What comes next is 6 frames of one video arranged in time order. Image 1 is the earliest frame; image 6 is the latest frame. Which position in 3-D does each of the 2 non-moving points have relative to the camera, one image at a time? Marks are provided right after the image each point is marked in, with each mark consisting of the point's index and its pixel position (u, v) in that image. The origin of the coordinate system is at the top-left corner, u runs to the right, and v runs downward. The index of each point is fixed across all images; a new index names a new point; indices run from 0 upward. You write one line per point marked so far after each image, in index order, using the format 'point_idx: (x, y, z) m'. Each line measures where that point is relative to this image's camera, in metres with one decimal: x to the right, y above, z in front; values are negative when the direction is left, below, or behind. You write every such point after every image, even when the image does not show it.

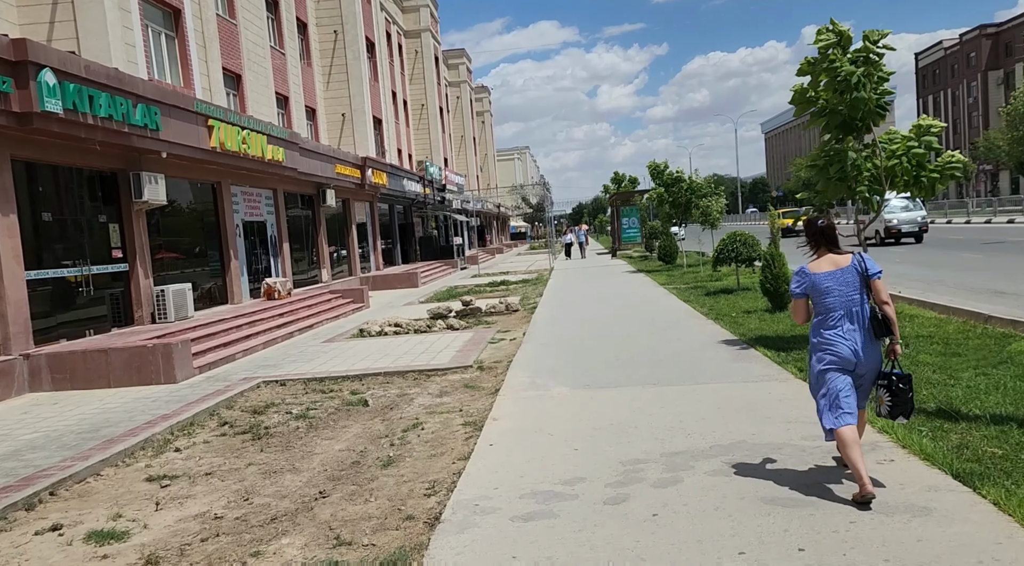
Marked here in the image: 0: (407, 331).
0: (-2.0, -0.9, +13.3) m
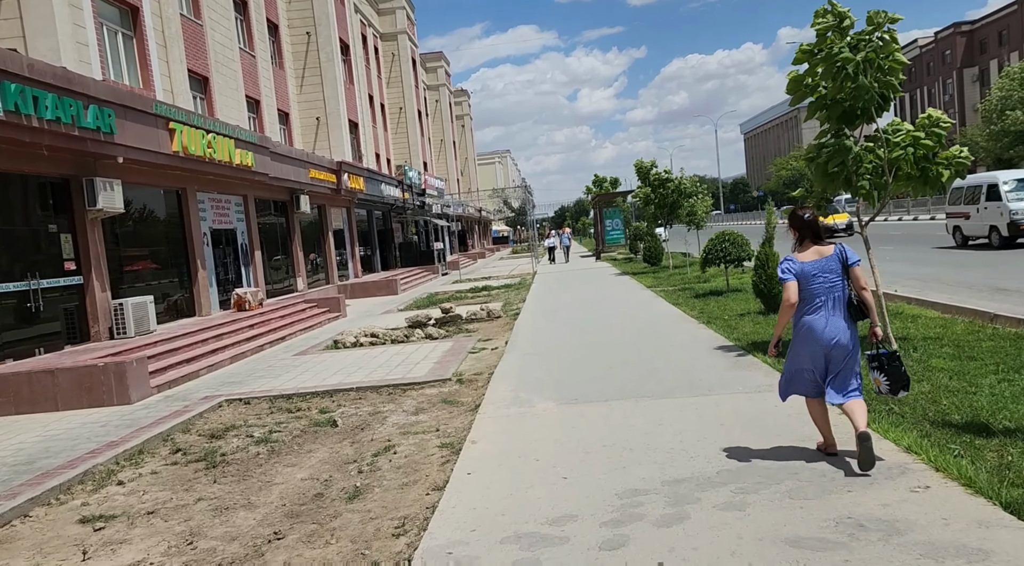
0: (-2.3, -1.1, +12.7) m
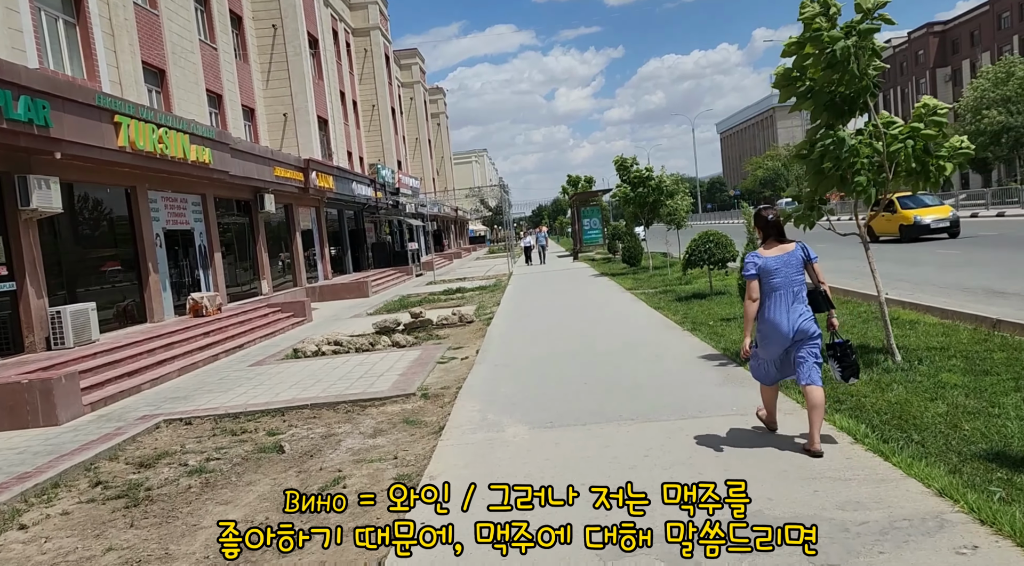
0: (-2.8, -1.1, +11.8) m
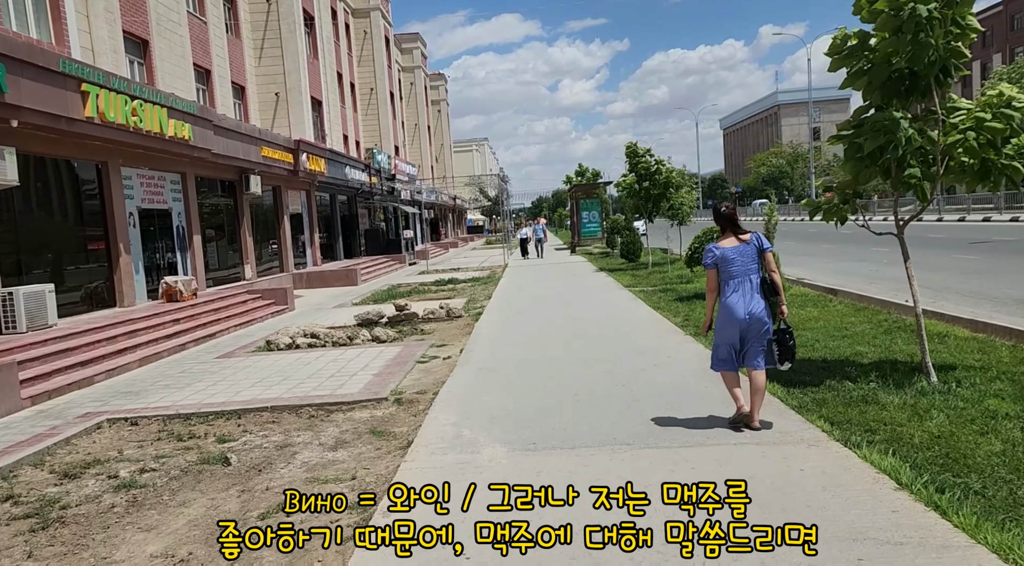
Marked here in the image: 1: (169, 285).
0: (-3.0, -1.0, +11.0) m
1: (-6.9, 0.0, +13.9) m
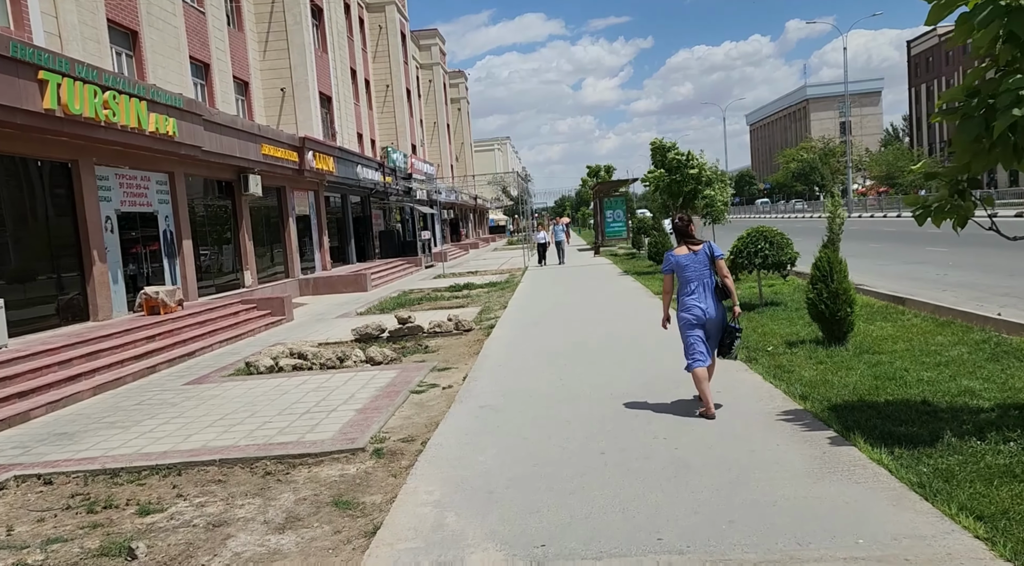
0: (-2.8, -1.1, +9.6) m
1: (-6.6, -0.2, +12.6) m
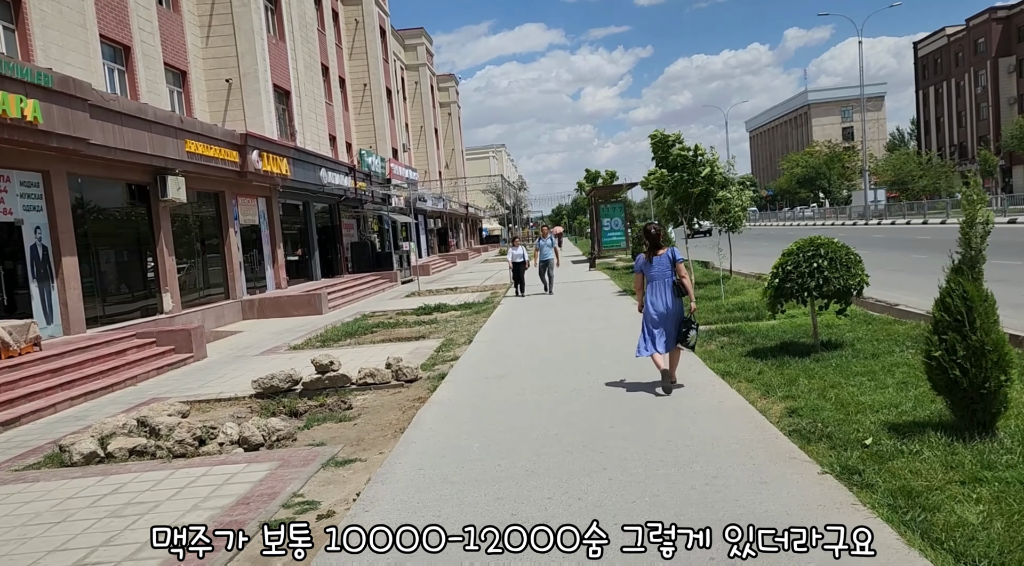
0: (-3.3, -1.5, +6.4) m
1: (-7.1, -0.7, +9.4) m
